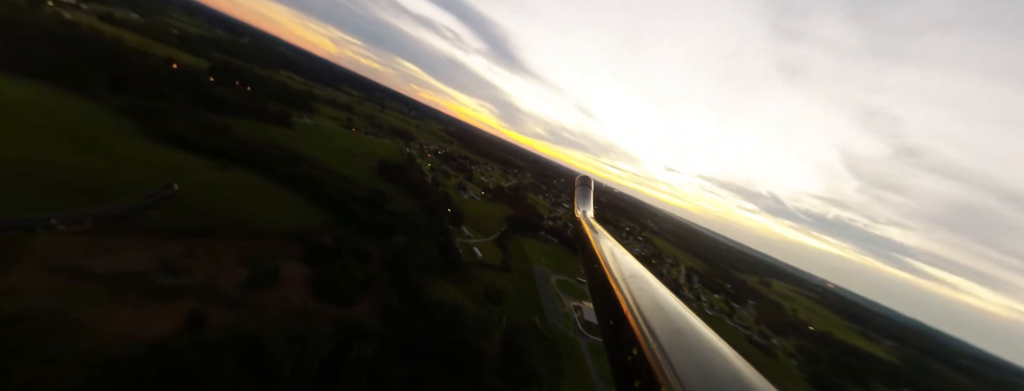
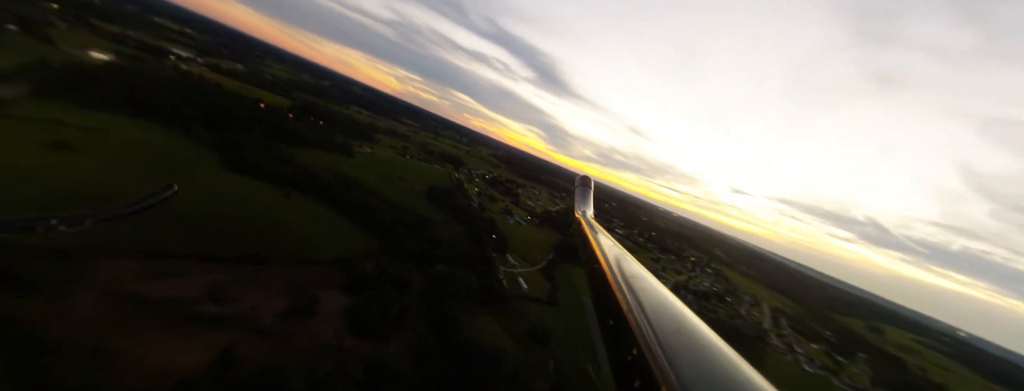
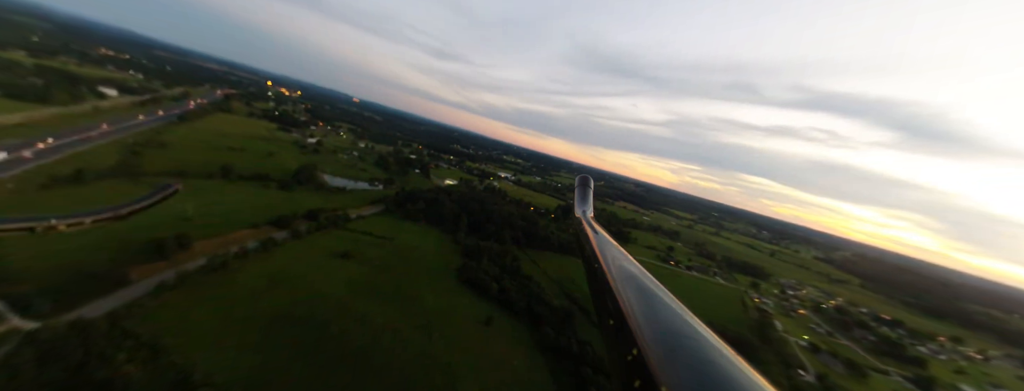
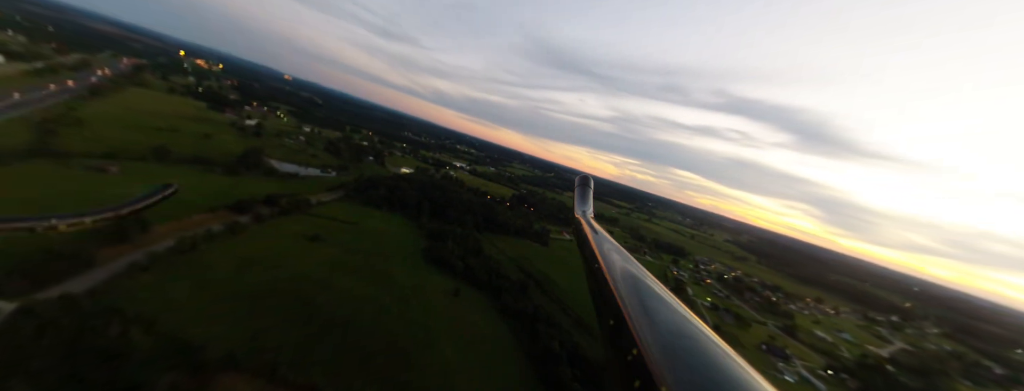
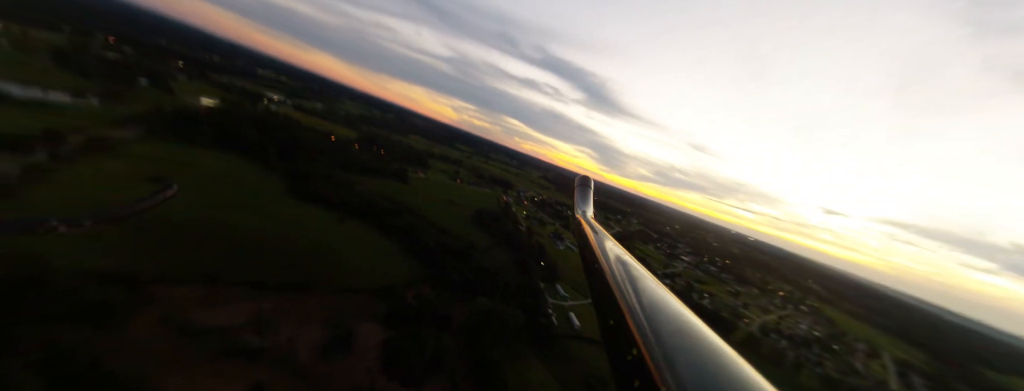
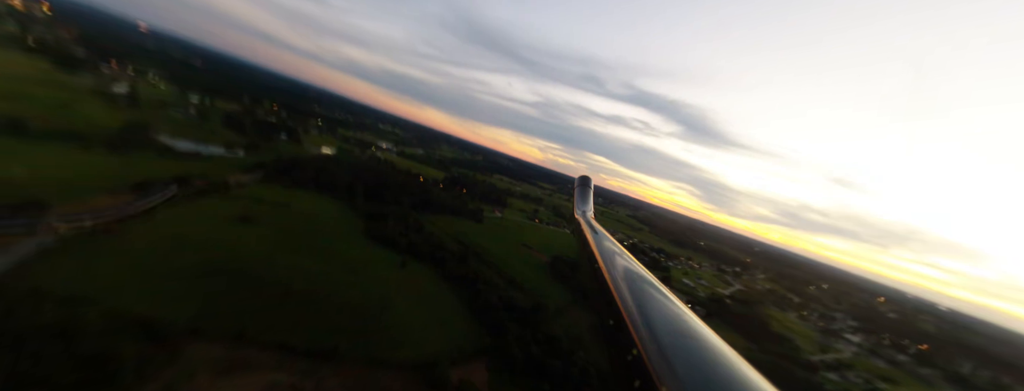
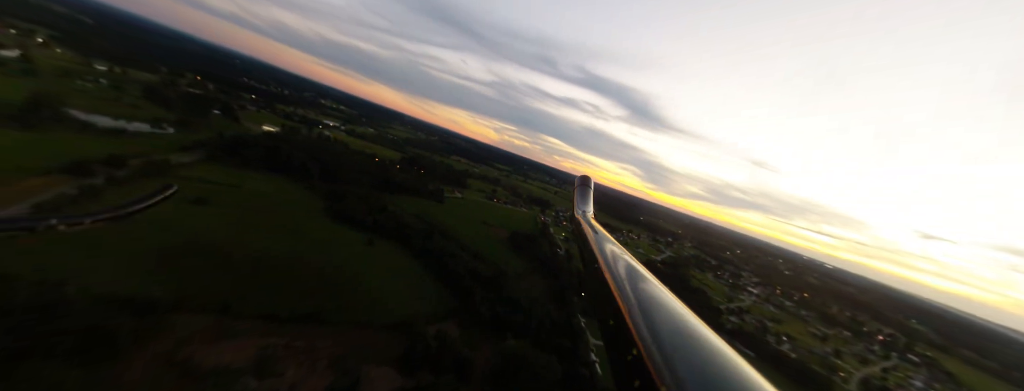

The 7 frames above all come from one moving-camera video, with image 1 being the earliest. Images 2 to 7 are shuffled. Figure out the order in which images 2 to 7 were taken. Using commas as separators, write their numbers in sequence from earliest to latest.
2, 5, 7, 6, 4, 3
